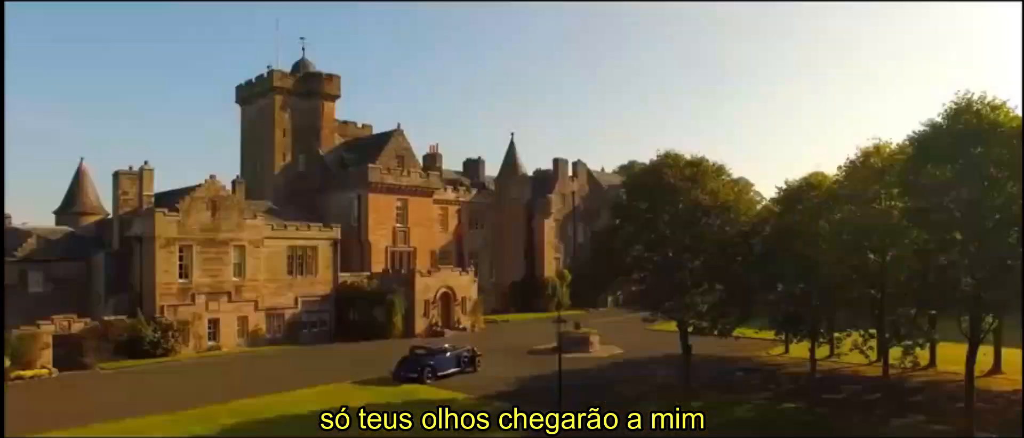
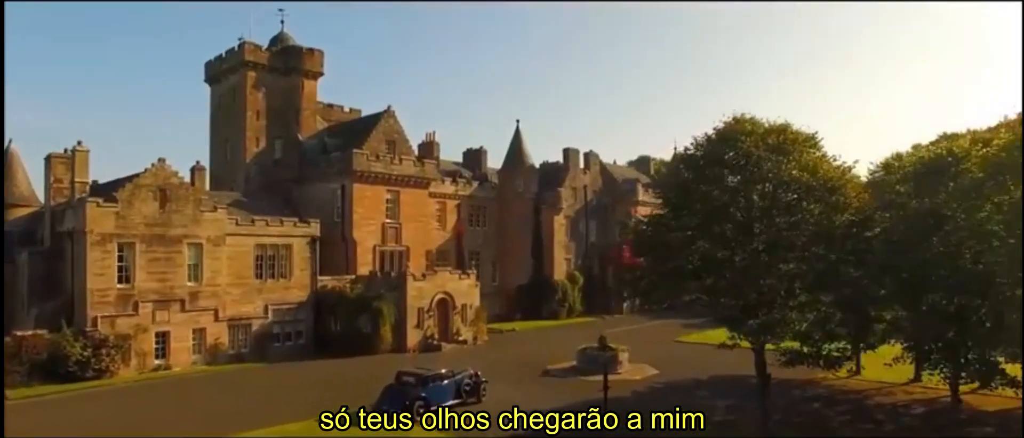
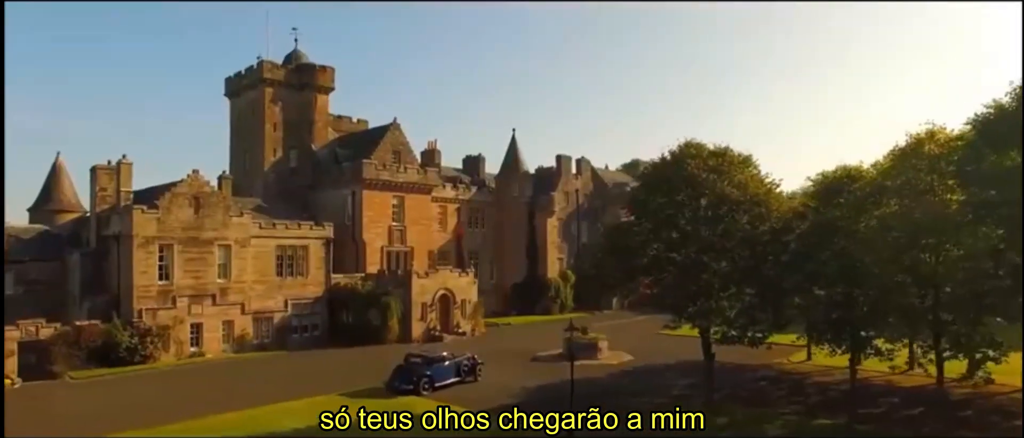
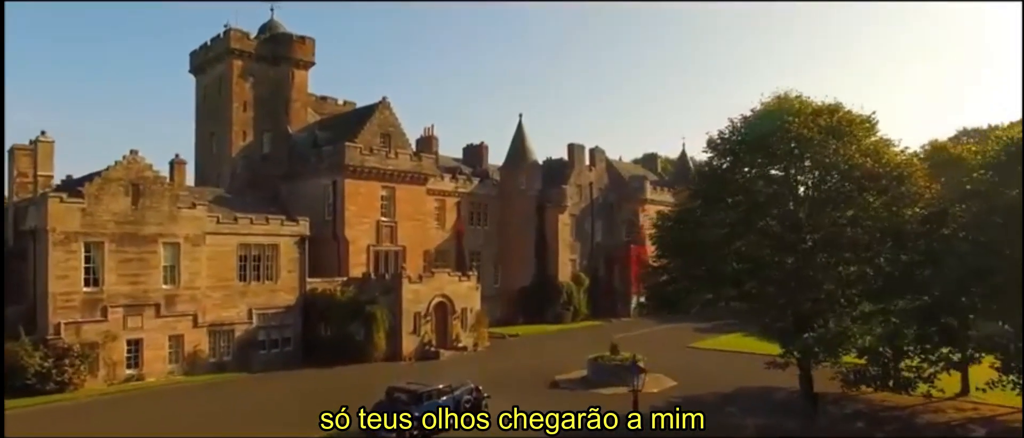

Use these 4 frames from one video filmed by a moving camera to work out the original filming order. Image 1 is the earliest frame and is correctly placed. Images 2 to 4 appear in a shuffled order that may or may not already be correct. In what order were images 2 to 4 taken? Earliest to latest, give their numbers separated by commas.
3, 2, 4
